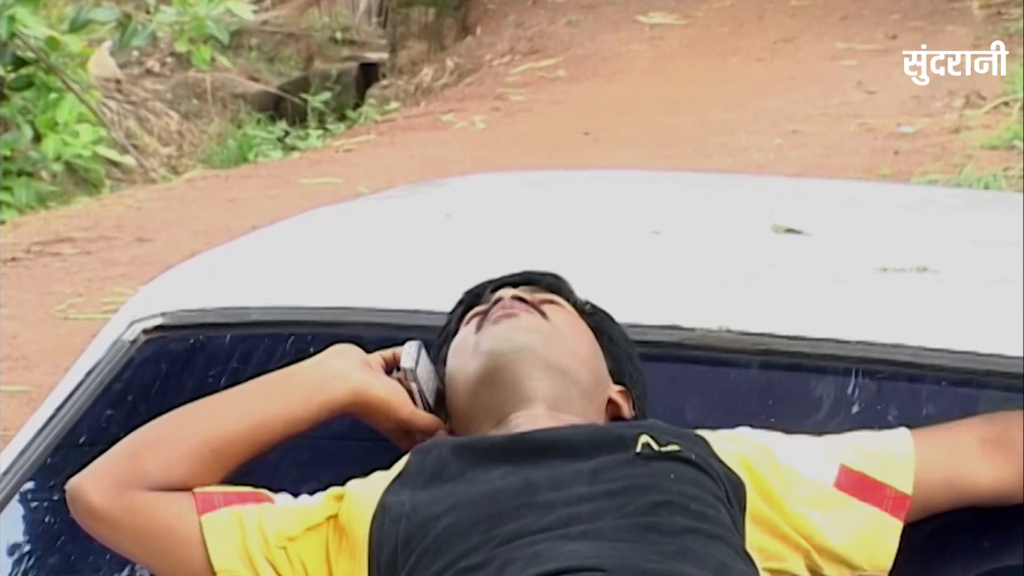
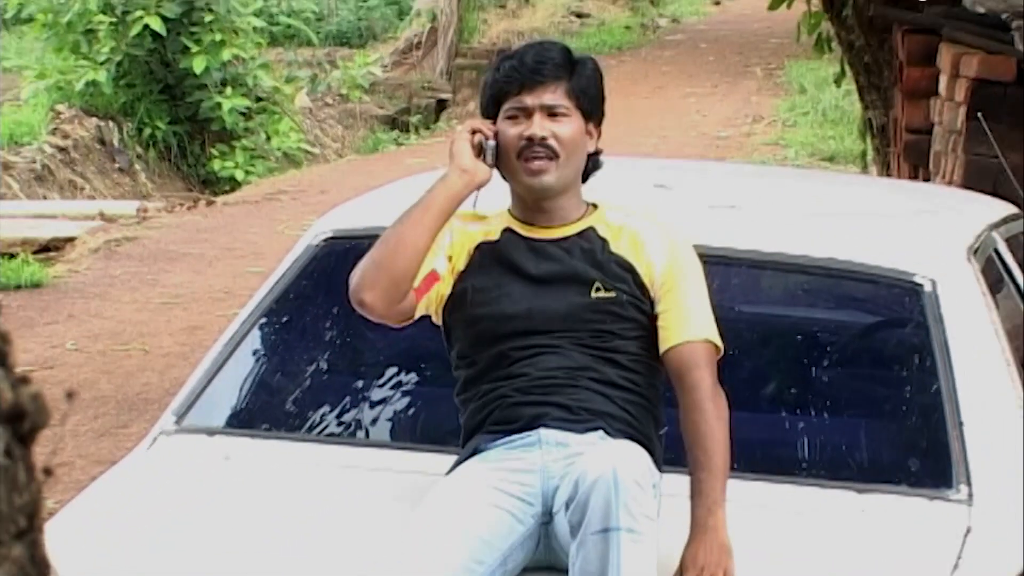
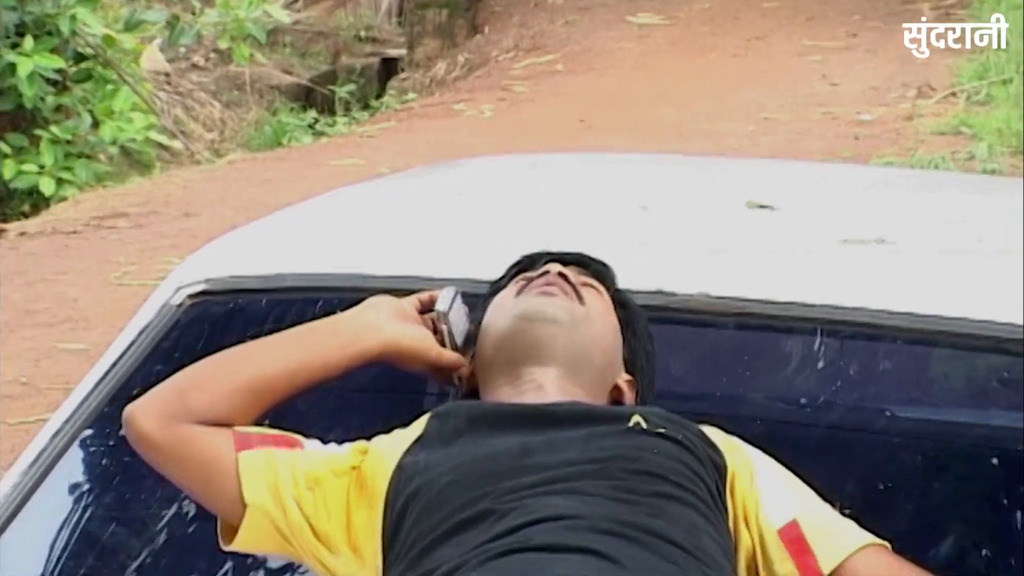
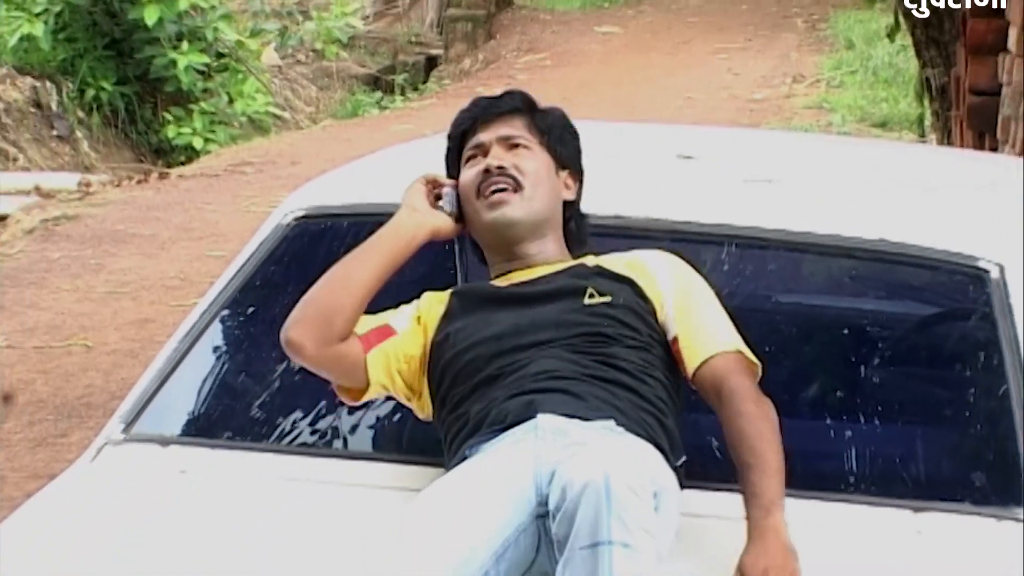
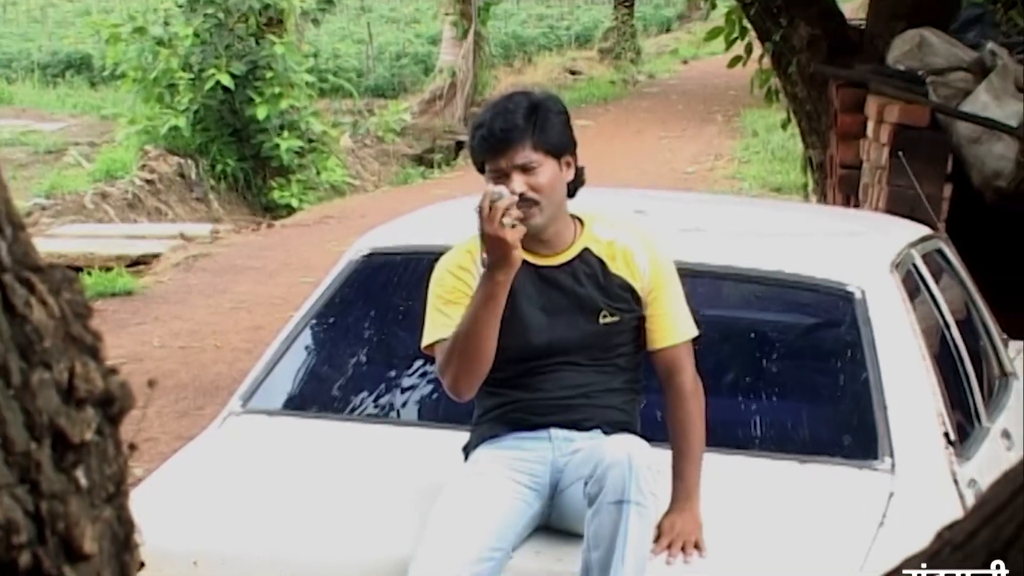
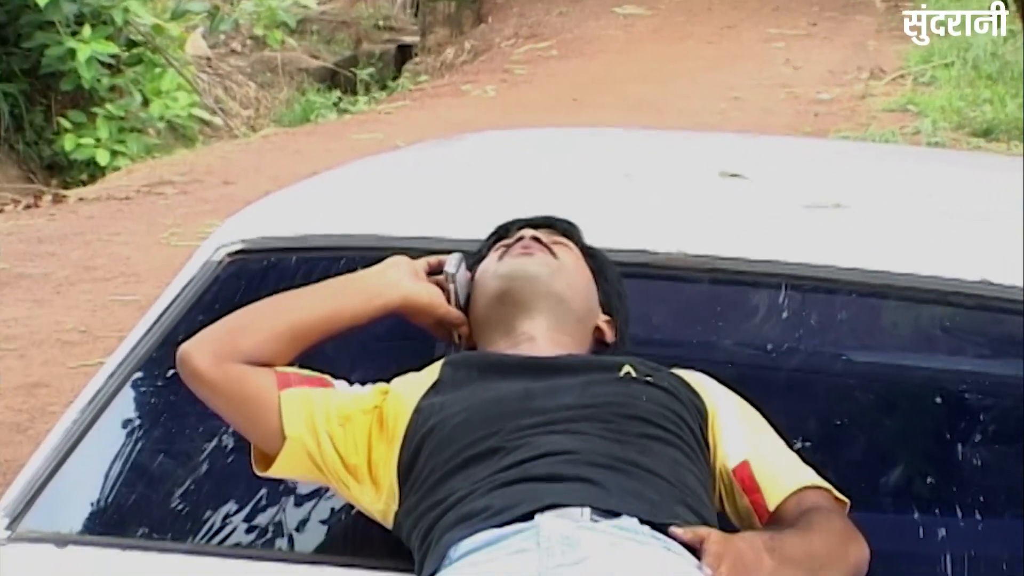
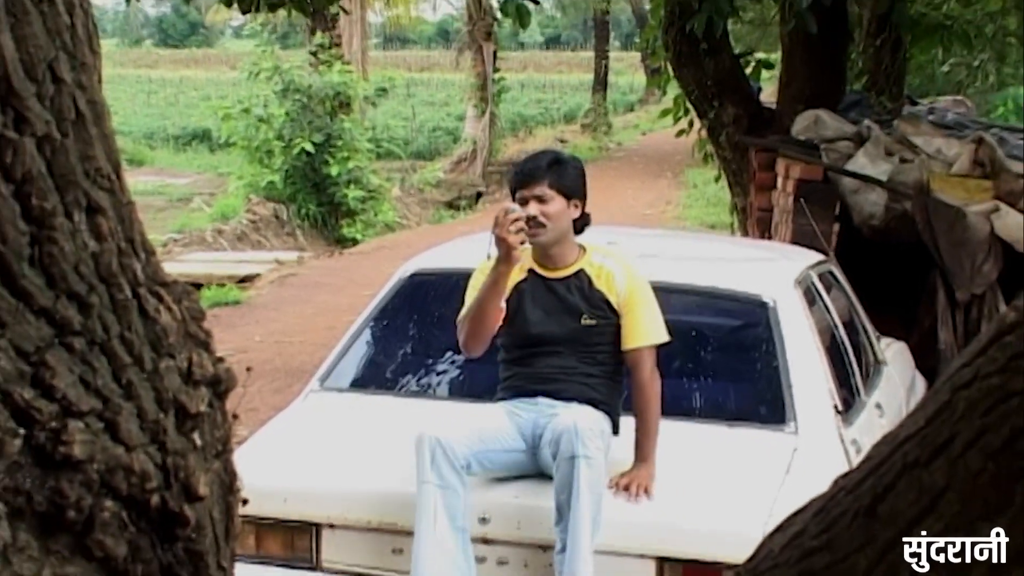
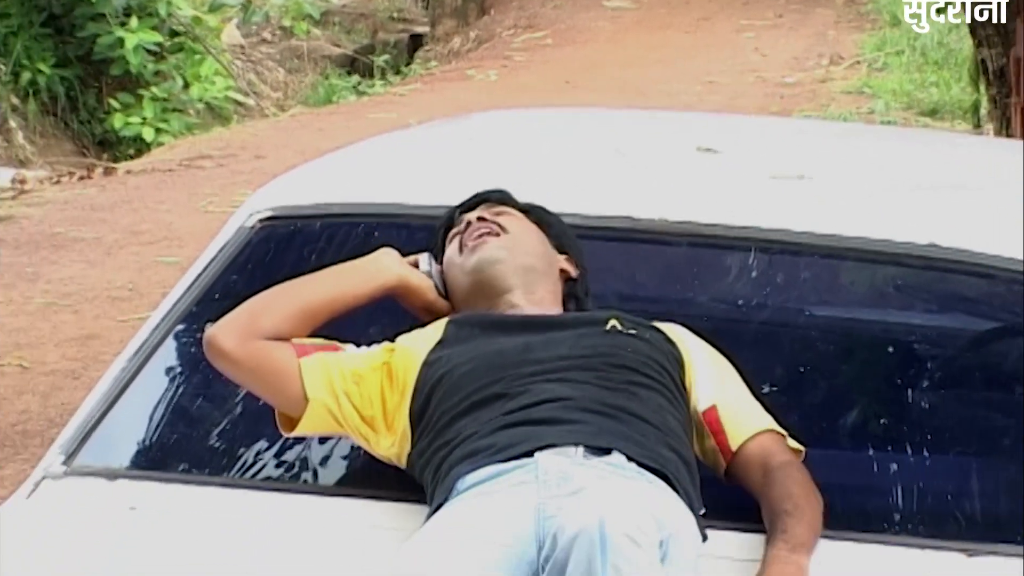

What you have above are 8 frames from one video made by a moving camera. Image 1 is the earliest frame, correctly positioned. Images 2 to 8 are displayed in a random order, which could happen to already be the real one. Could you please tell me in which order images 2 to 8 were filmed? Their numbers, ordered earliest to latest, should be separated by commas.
3, 6, 8, 4, 2, 5, 7
